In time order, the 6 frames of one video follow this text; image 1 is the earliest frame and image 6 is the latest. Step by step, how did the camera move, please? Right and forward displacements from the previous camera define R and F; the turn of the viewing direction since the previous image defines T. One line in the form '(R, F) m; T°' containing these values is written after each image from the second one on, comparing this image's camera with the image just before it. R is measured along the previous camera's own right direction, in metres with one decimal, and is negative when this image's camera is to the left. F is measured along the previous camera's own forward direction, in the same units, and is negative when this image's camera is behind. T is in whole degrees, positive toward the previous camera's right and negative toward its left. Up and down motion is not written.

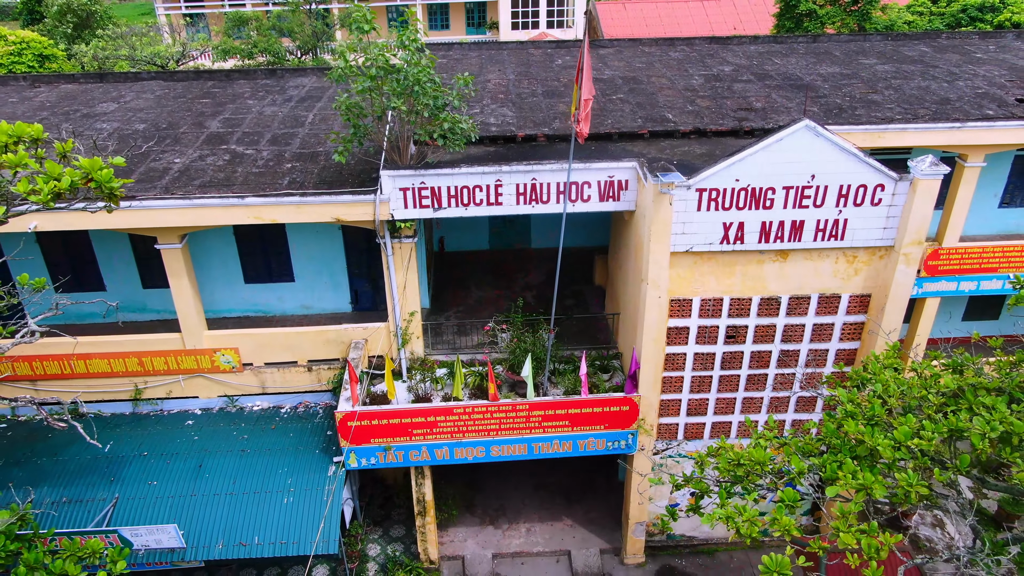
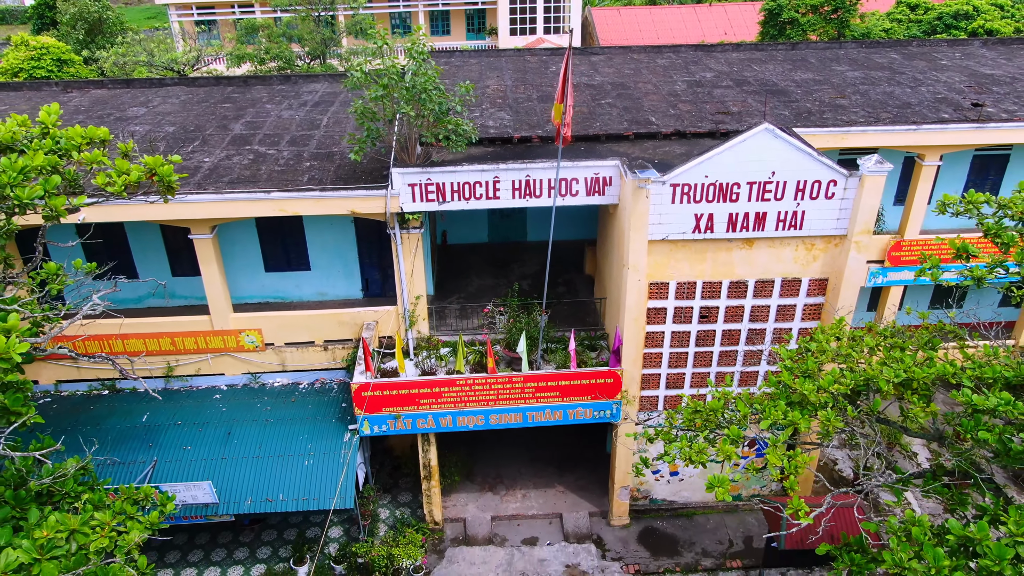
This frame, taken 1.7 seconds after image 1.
(+0.1, -1.3) m; 0°
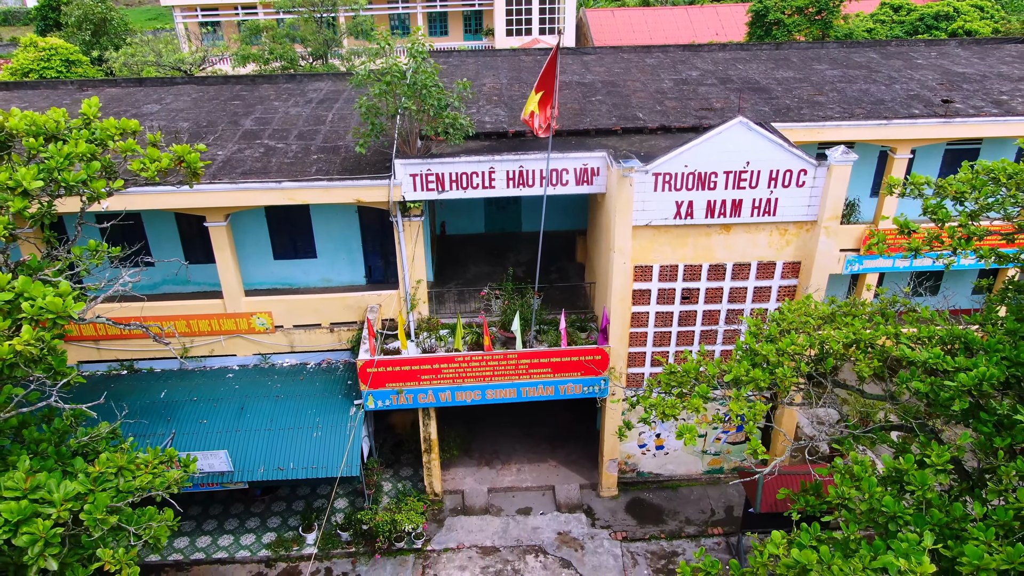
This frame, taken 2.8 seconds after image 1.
(+0.1, -0.9) m; 0°
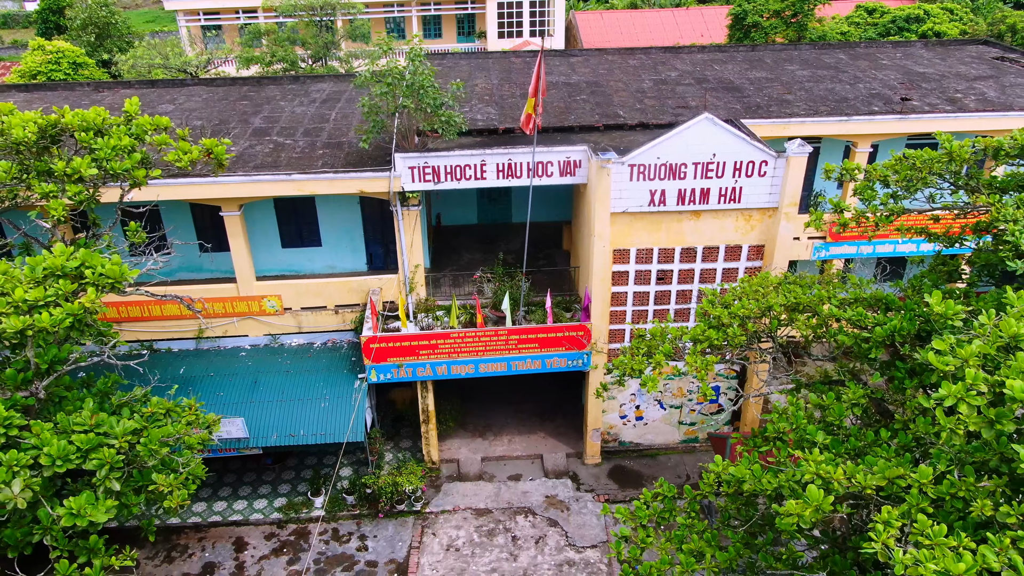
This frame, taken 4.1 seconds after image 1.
(+0.1, -1.2) m; 0°
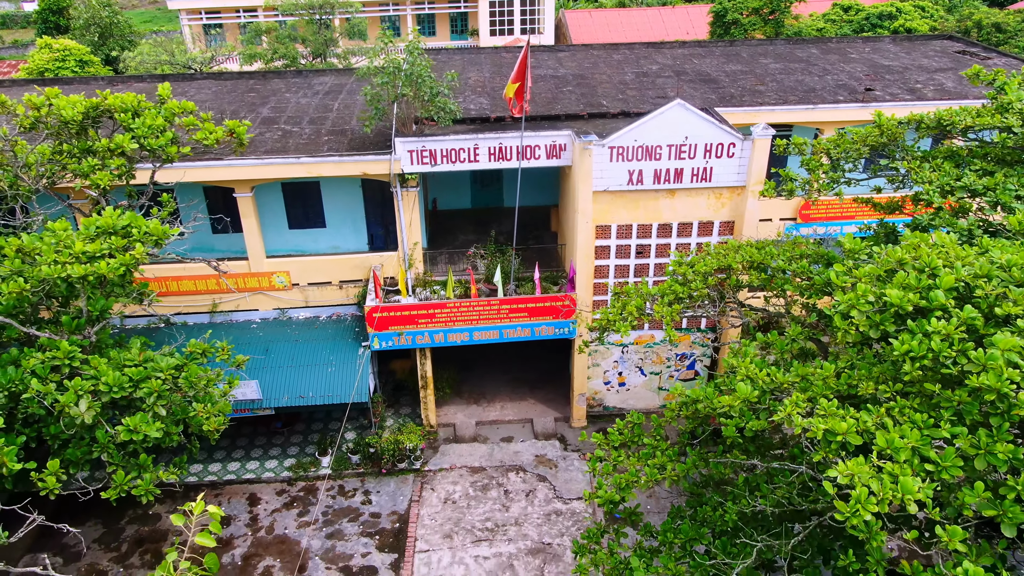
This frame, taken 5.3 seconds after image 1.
(+0.1, -1.2) m; 0°
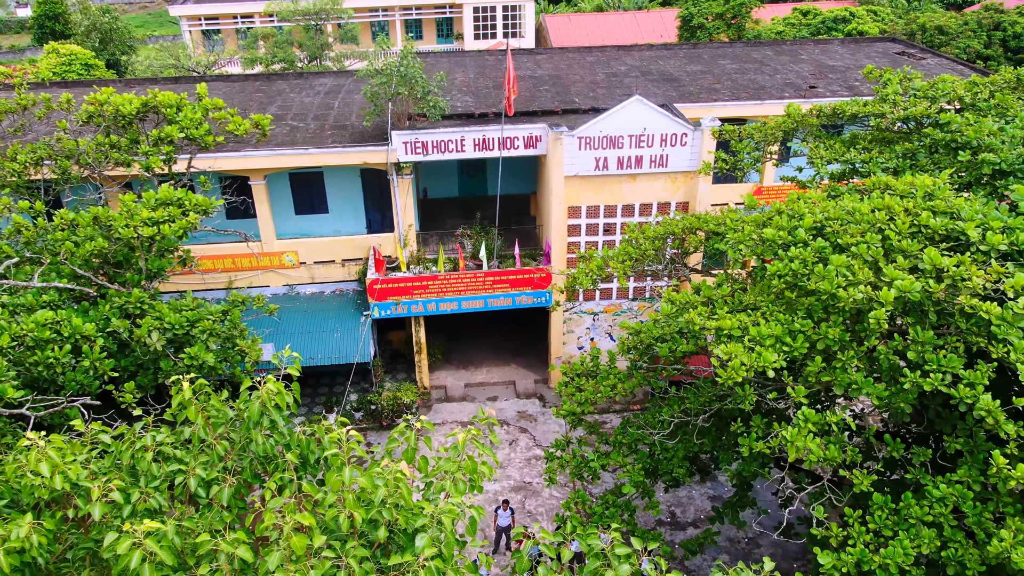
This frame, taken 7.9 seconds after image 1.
(+0.1, -2.1) m; +1°
